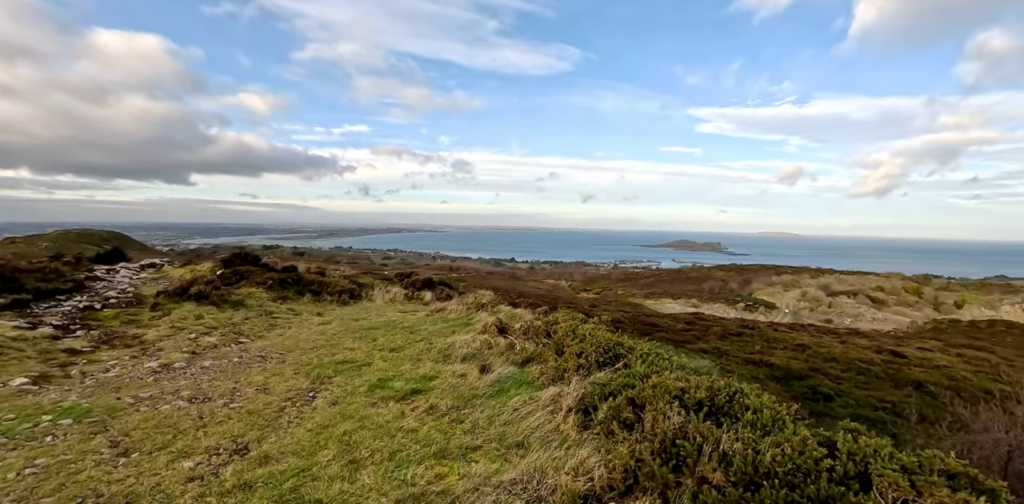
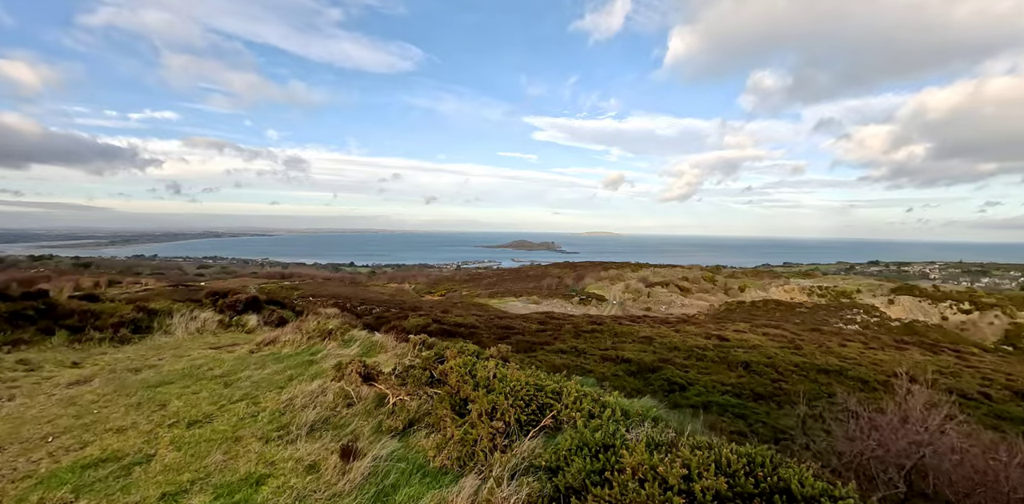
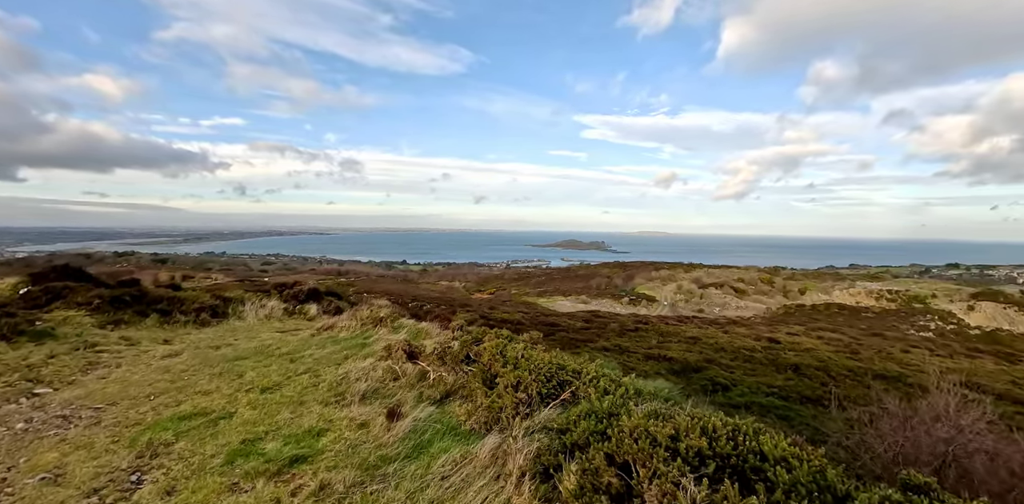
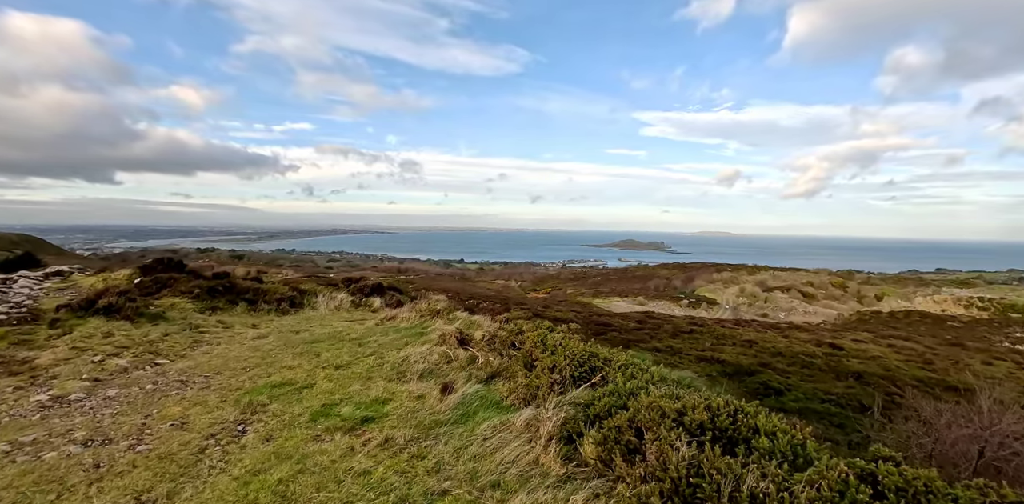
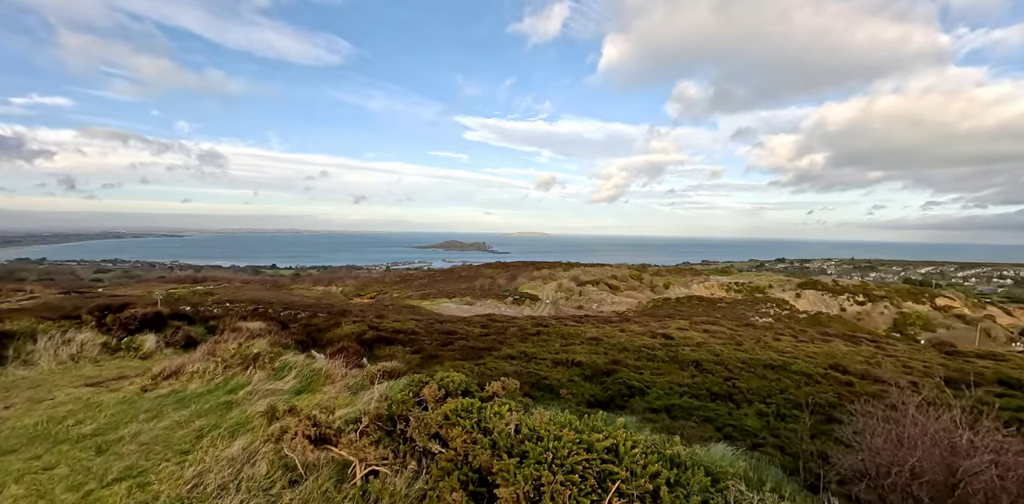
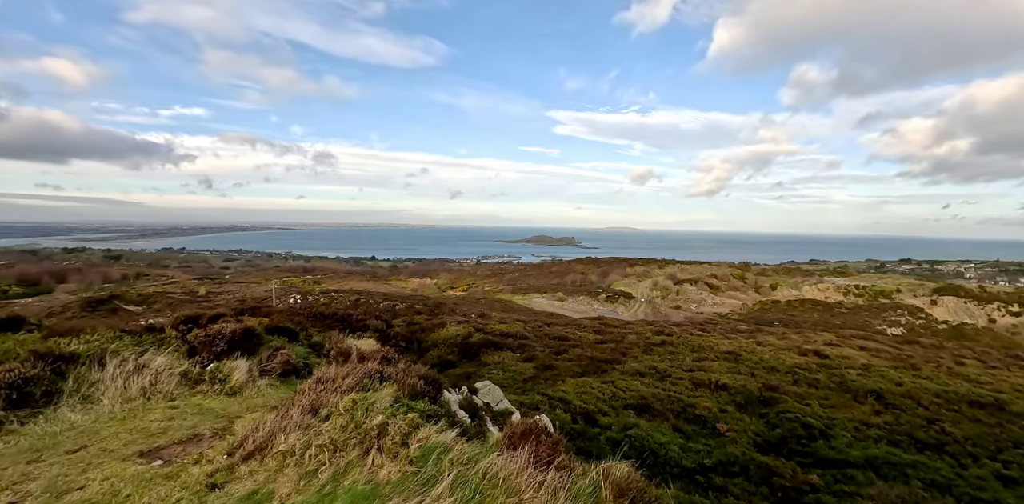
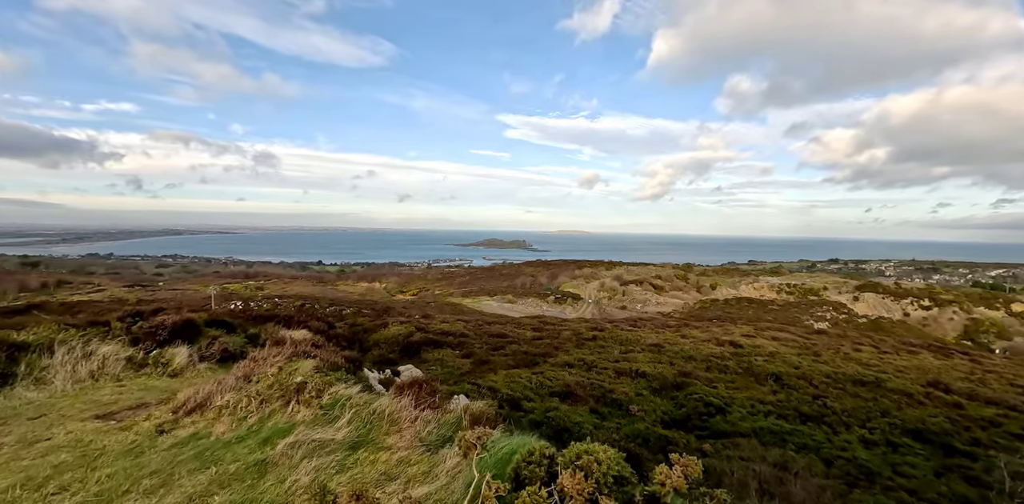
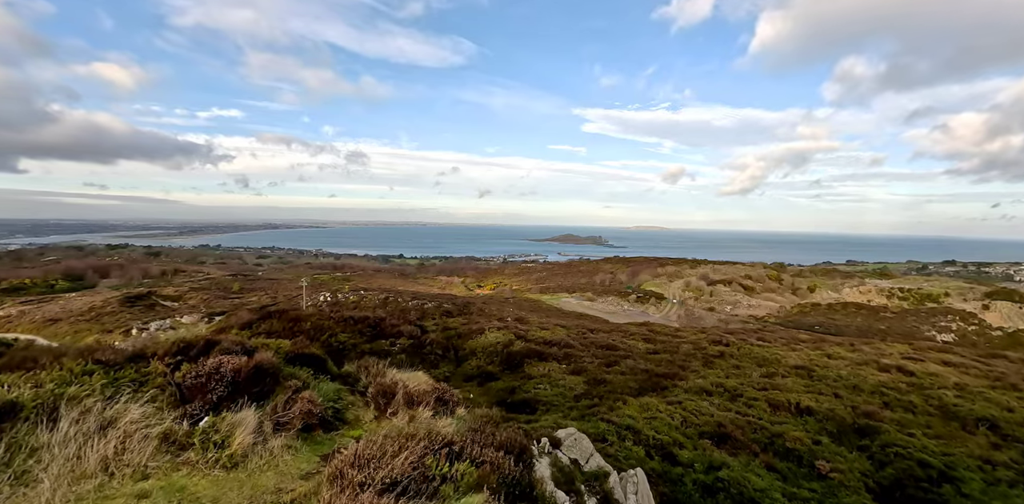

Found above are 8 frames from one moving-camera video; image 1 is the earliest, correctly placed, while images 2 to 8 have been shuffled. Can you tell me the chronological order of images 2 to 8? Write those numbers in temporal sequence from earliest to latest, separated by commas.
4, 3, 2, 5, 7, 6, 8
